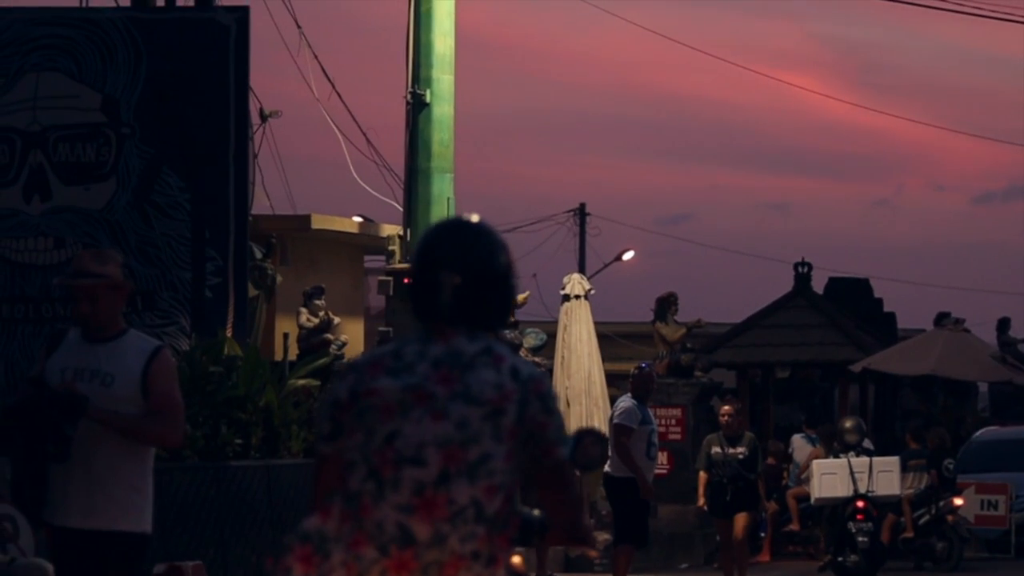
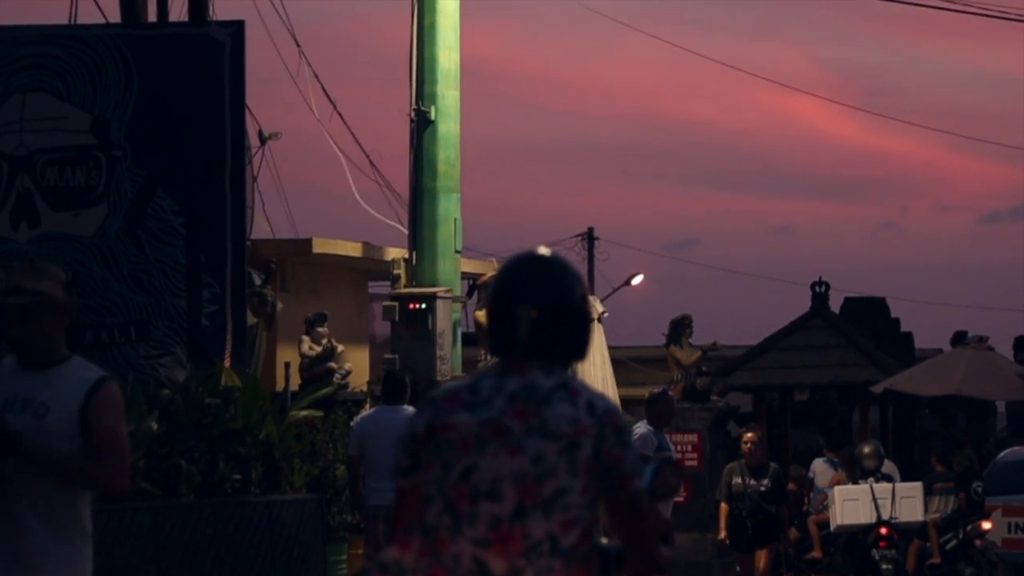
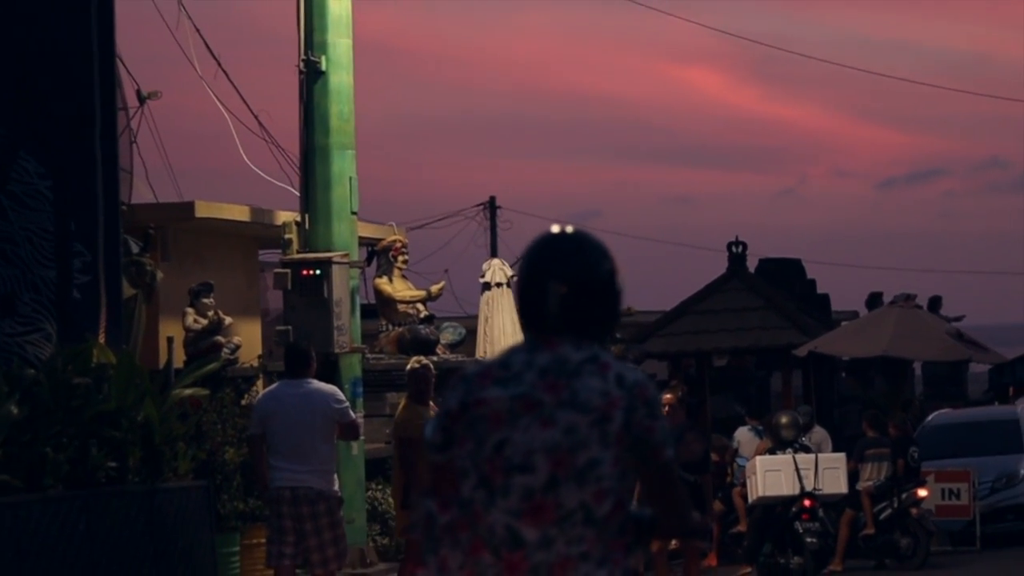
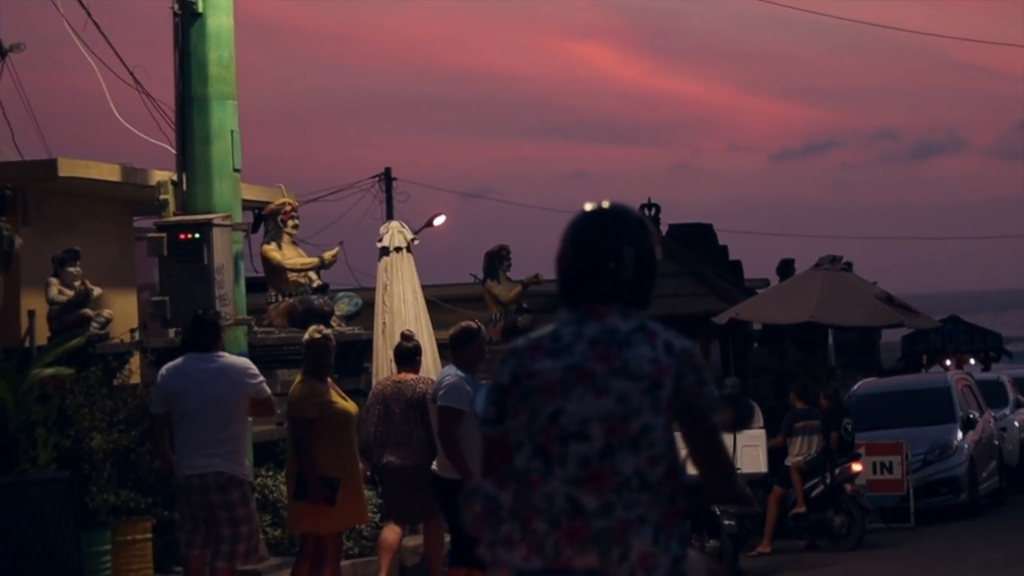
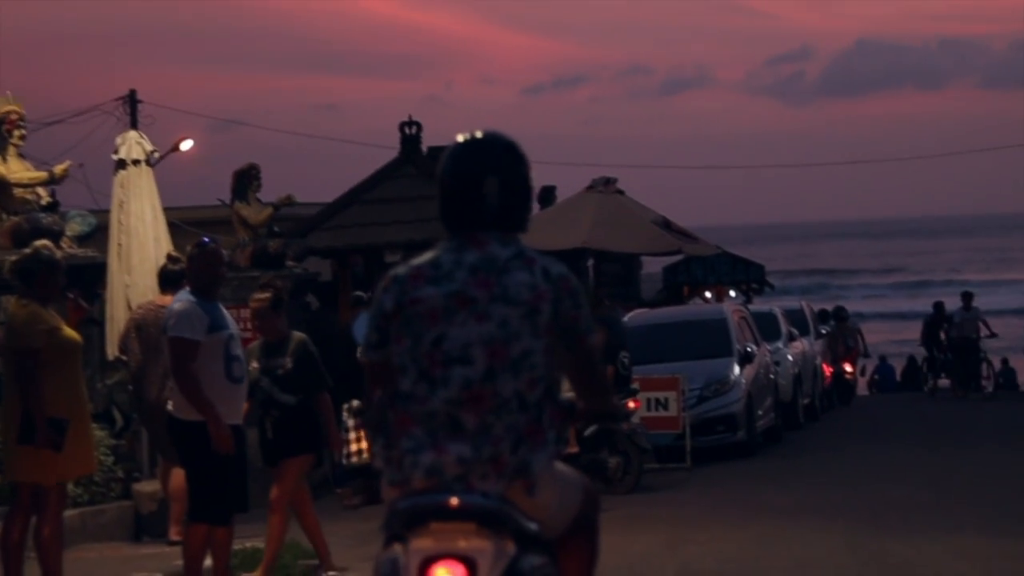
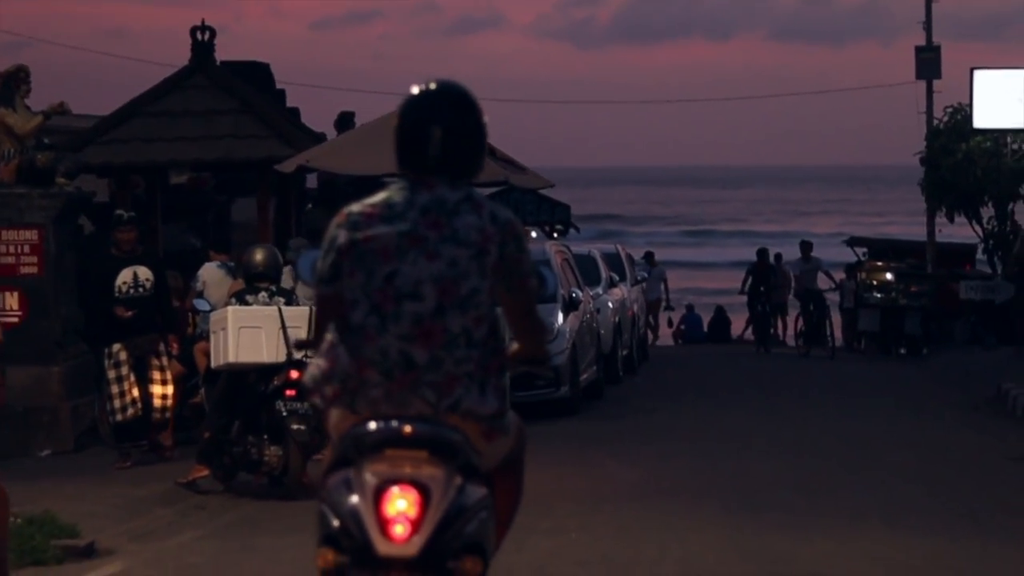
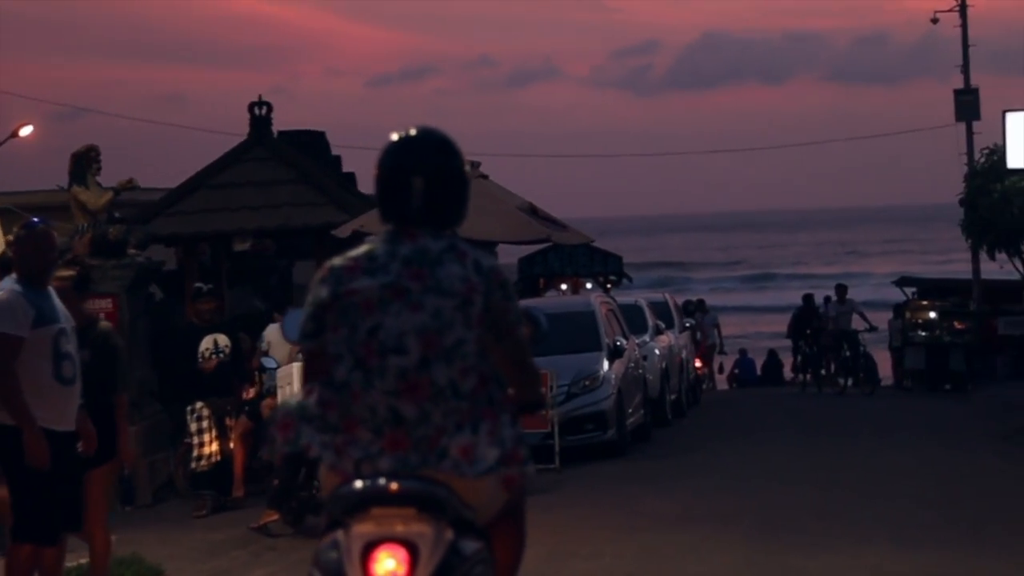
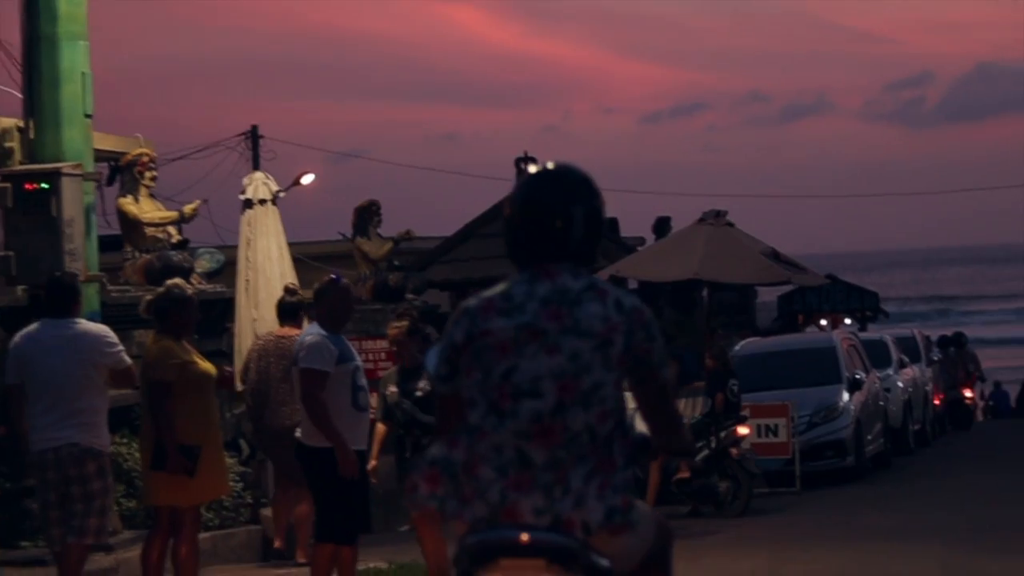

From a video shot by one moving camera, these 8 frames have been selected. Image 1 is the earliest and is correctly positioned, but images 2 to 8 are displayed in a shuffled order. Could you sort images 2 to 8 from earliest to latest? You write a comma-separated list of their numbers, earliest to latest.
2, 3, 4, 8, 5, 7, 6
